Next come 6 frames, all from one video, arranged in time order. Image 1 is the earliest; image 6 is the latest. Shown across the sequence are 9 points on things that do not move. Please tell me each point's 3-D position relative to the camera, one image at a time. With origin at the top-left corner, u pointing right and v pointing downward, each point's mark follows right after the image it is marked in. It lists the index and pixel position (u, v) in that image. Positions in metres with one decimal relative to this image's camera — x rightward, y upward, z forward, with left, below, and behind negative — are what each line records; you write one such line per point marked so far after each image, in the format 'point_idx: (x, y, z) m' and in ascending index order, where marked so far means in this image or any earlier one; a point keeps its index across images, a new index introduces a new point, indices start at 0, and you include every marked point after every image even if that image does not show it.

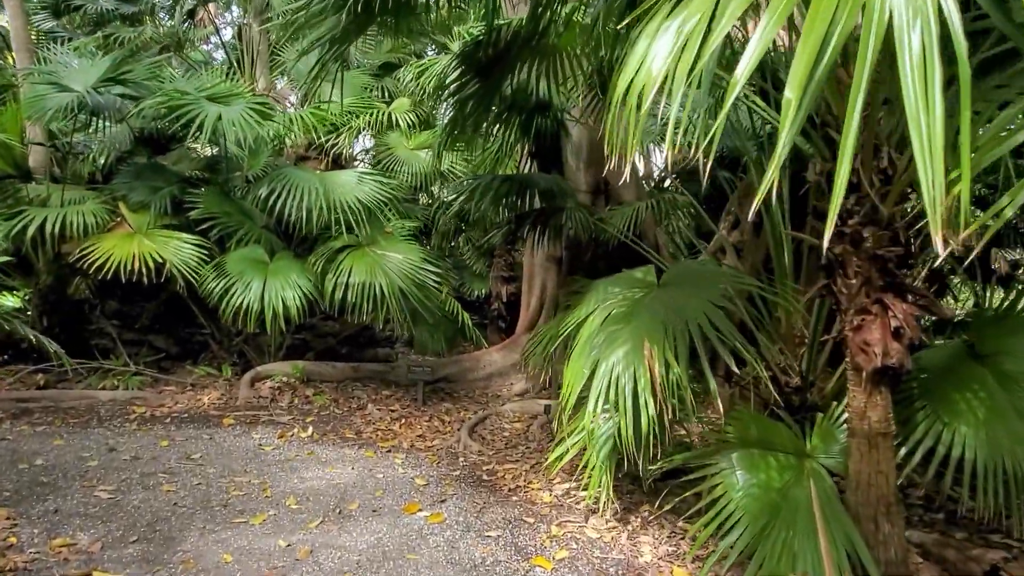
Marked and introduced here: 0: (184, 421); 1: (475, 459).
0: (-1.7, -0.7, +3.8) m
1: (-0.2, -0.8, +3.3) m
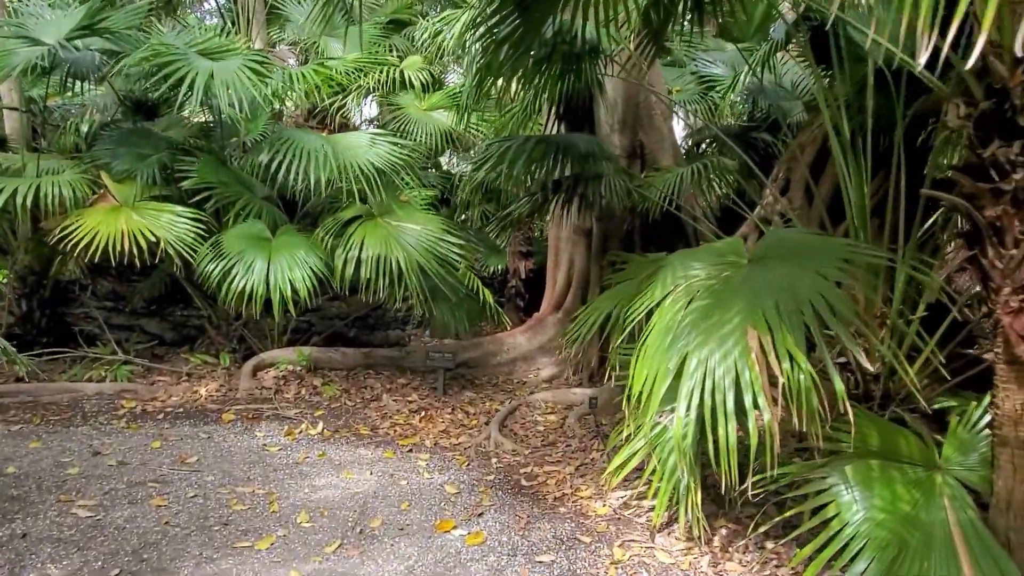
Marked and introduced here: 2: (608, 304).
0: (-1.5, -0.6, +3.4) m
1: (0.0, -0.7, +2.9) m
2: (+0.4, -0.1, +2.8) m
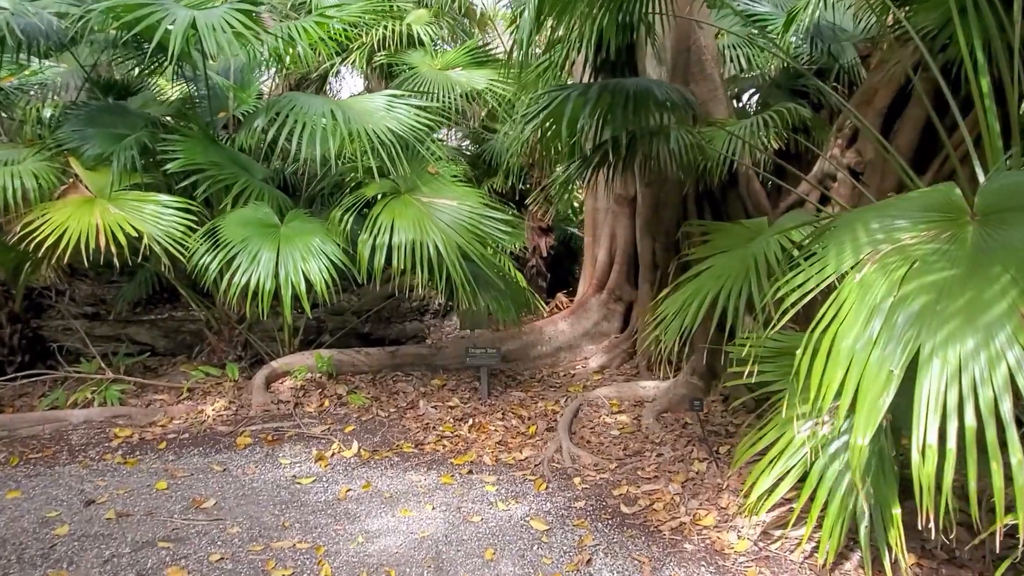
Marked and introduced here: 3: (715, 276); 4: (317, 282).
0: (-1.2, -0.6, +2.8) m
1: (+0.3, -0.6, +2.4) m
2: (+0.6, 0.0, +2.3) m
3: (+0.6, 0.0, +2.3) m
4: (-0.7, 0.0, +2.8) m
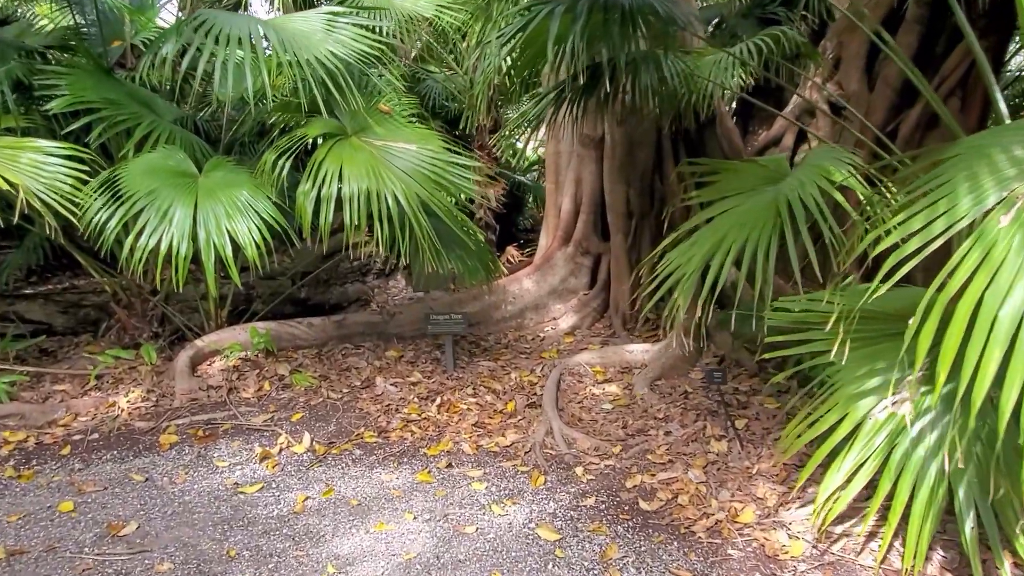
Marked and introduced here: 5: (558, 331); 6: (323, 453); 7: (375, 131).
0: (-1.3, -0.5, +2.3) m
1: (+0.2, -0.5, +2.1) m
2: (+0.6, +0.1, +1.9) m
3: (+0.6, +0.2, +2.0) m
4: (-0.8, +0.1, +2.3) m
5: (+0.2, -0.2, +3.5) m
6: (-0.6, -0.5, +2.3) m
7: (-0.5, +0.5, +2.6) m
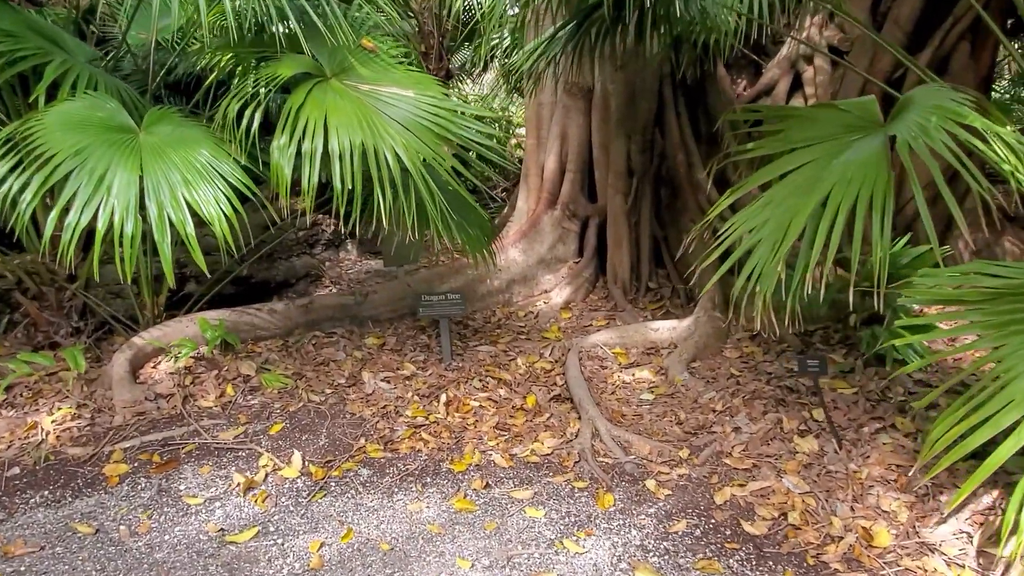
0: (-1.2, -0.5, +1.8) m
1: (+0.4, -0.4, +1.7) m
2: (+0.7, +0.2, +1.6) m
3: (+0.7, +0.2, +1.6) m
4: (-0.7, +0.2, +1.8) m
5: (+0.2, -0.1, +3.1) m
6: (-0.5, -0.5, +1.8) m
7: (-0.4, +0.6, +2.1) m
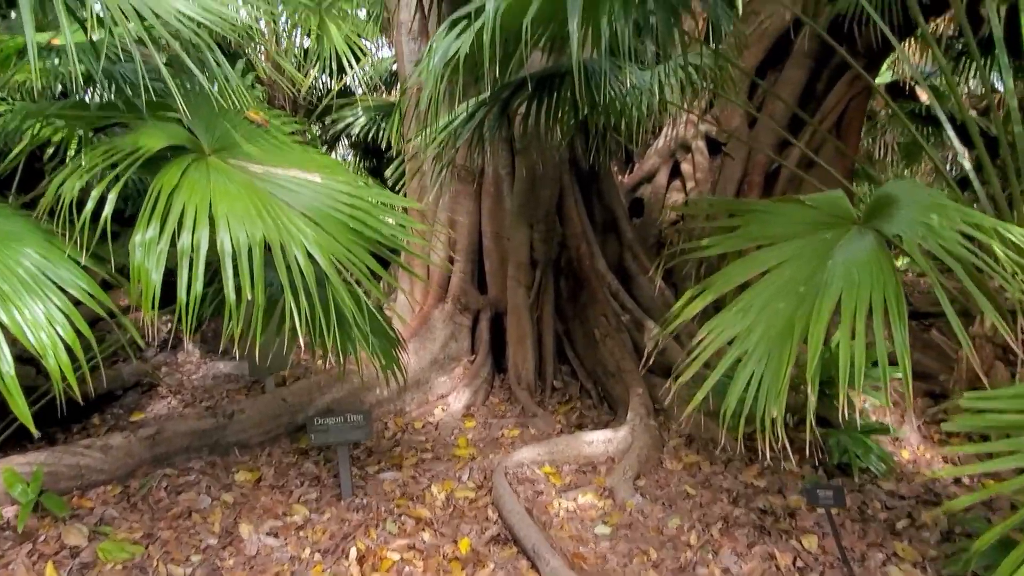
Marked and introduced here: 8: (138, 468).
0: (-1.2, -0.8, +1.1) m
1: (+0.3, -0.7, +1.4) m
2: (+0.7, 0.0, +1.4) m
3: (+0.6, 0.0, +1.4) m
4: (-0.8, -0.1, +1.2) m
5: (-0.2, -0.5, +2.7) m
6: (-0.5, -0.7, +1.3) m
7: (-0.6, +0.3, +1.7) m
8: (-1.0, -0.5, +2.0) m
